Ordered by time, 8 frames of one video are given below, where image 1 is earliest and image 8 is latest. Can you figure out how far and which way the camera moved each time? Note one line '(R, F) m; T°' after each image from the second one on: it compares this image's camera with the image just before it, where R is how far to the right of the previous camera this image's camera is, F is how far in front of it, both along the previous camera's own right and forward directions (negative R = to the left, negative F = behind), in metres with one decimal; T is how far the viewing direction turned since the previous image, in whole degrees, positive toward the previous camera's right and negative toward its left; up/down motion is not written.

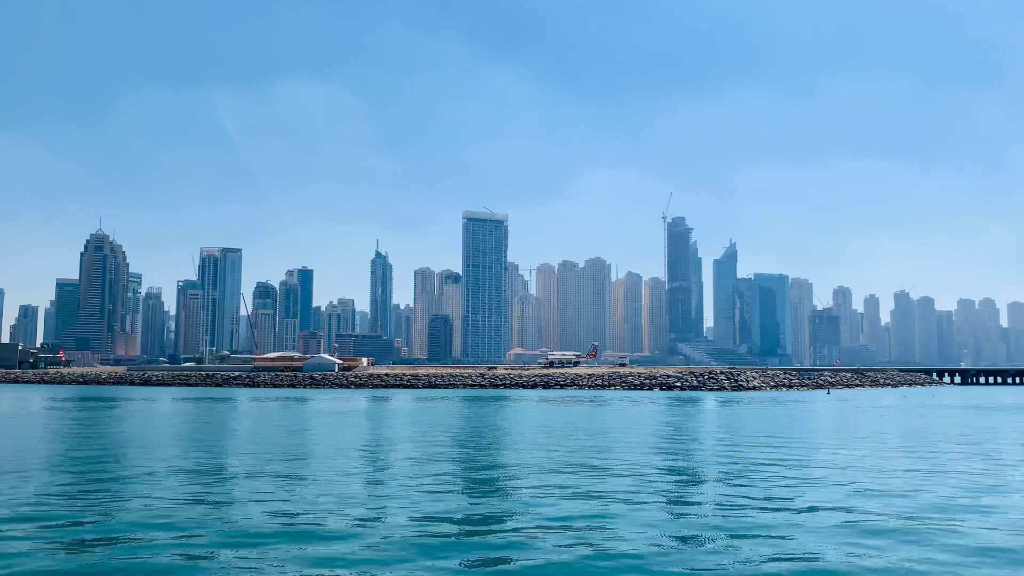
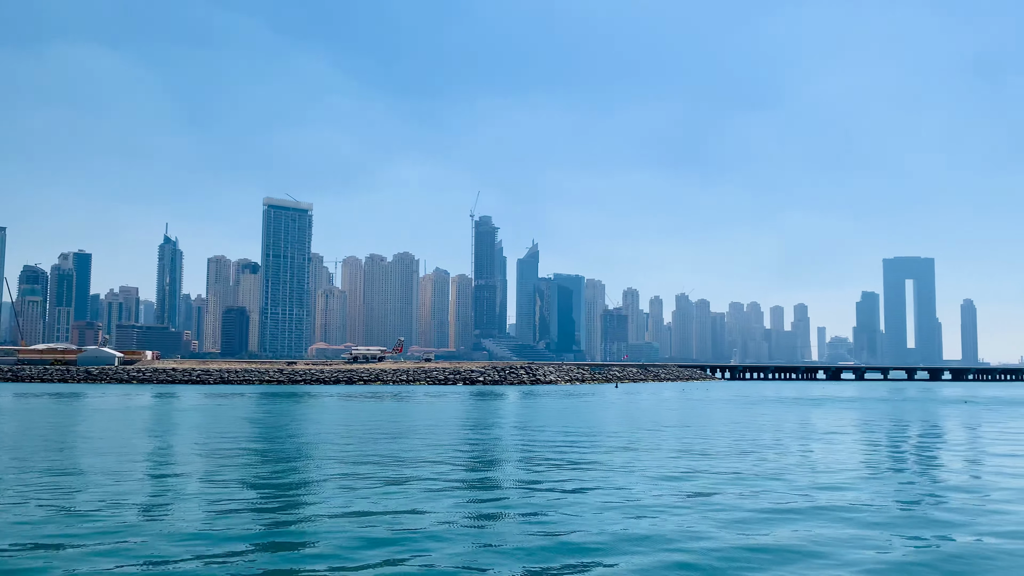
(-0.3, 0.0) m; +14°
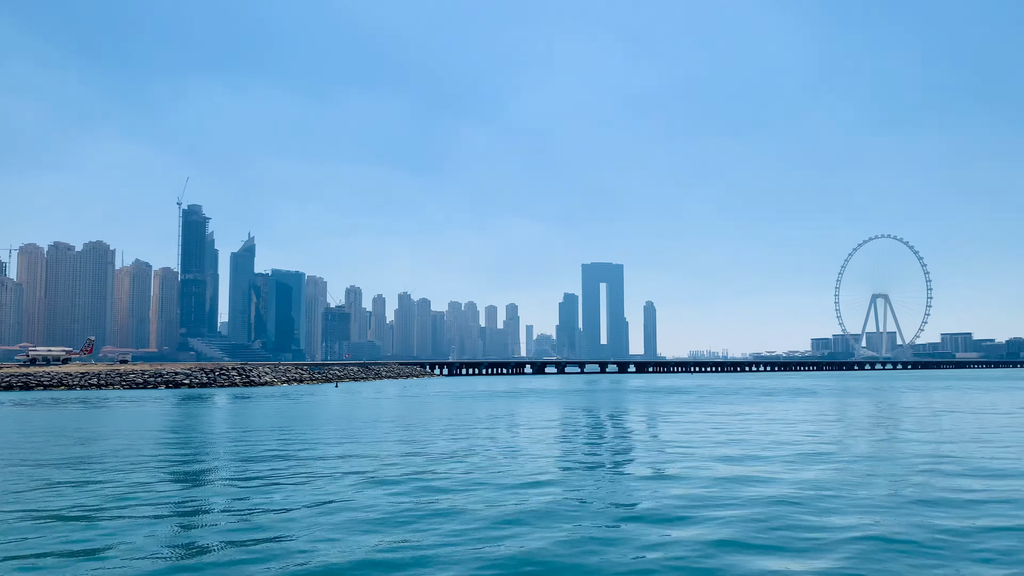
(+0.1, -0.6) m; +20°
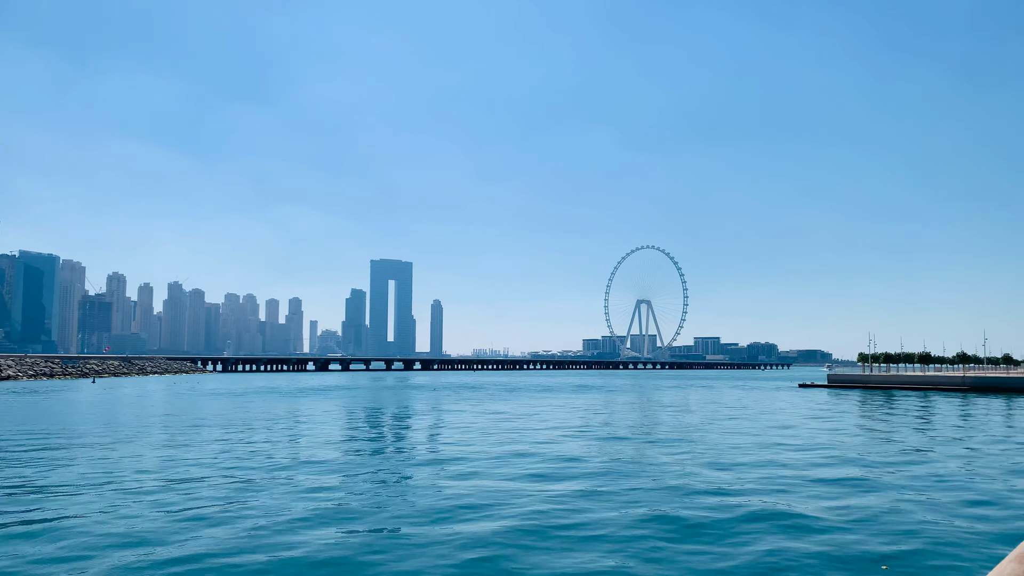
(-0.6, -1.4) m; +16°
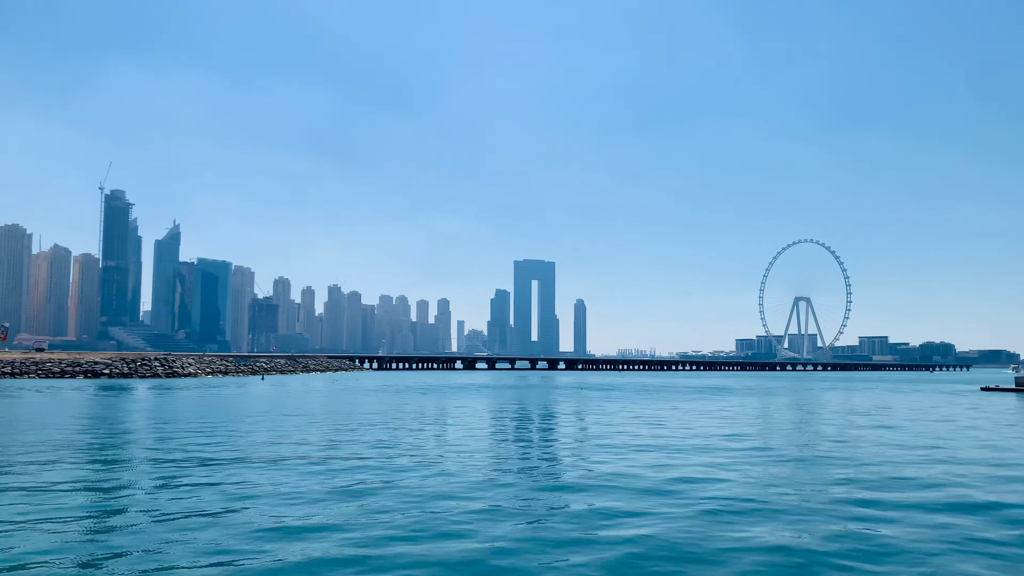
(+0.4, +0.9) m; -11°
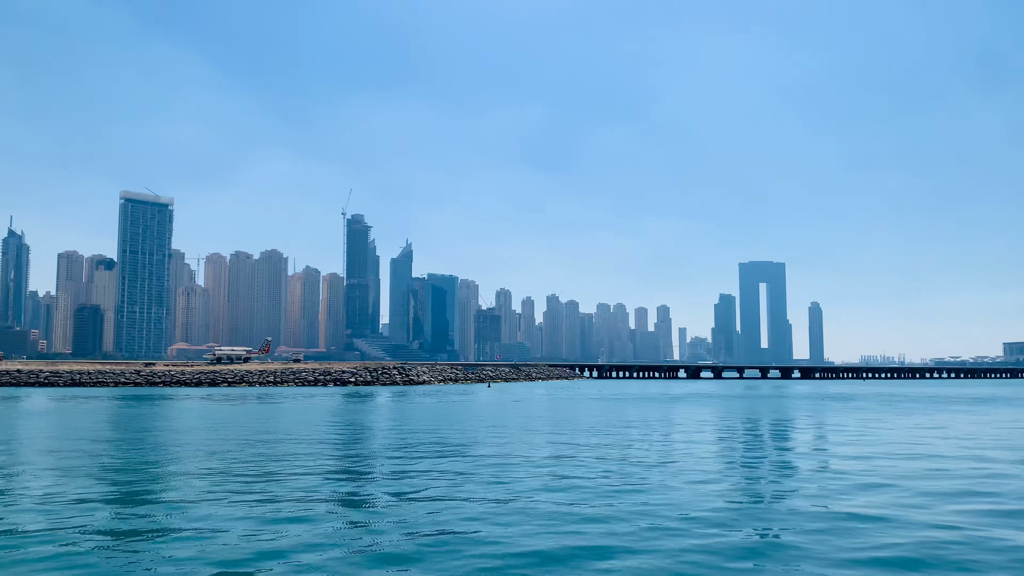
(-0.1, +0.8) m; -16°
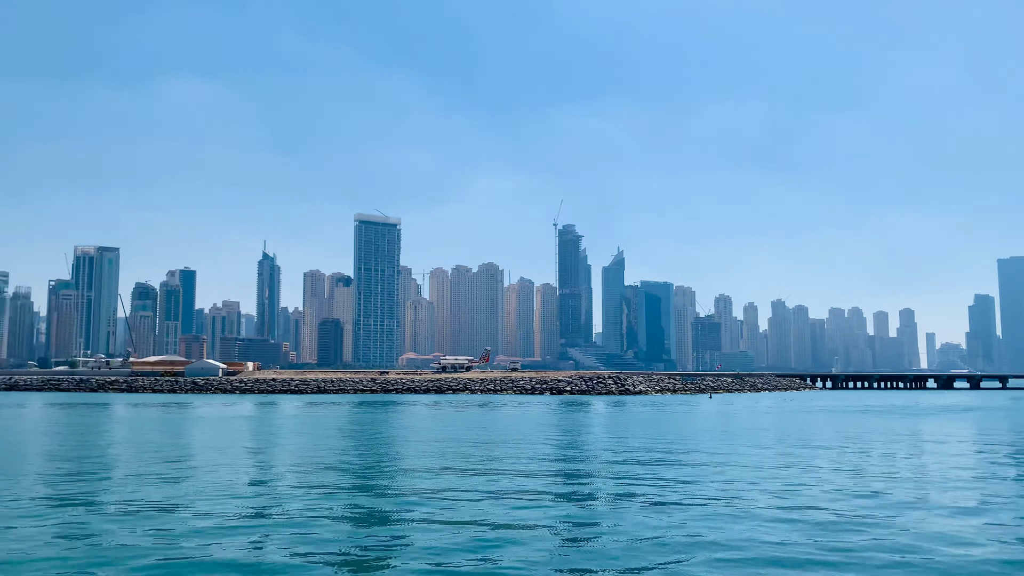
(0.0, +0.3) m; -16°
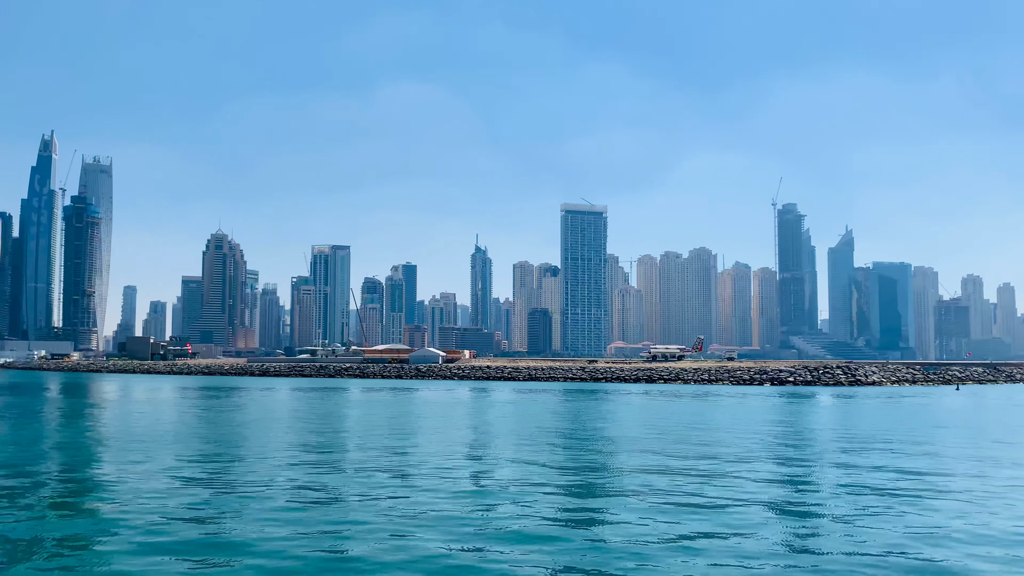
(-0.2, +0.4) m; -15°
